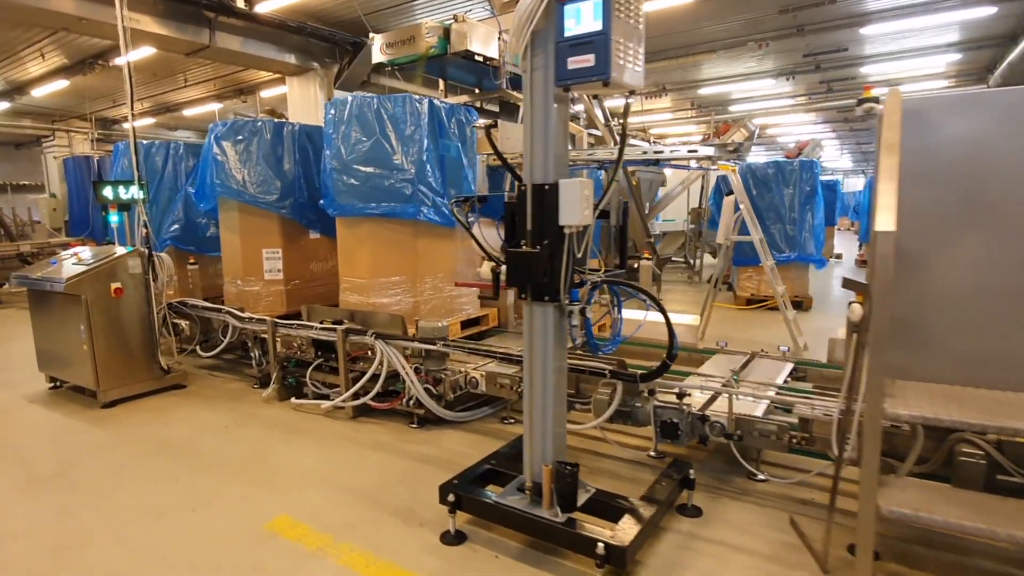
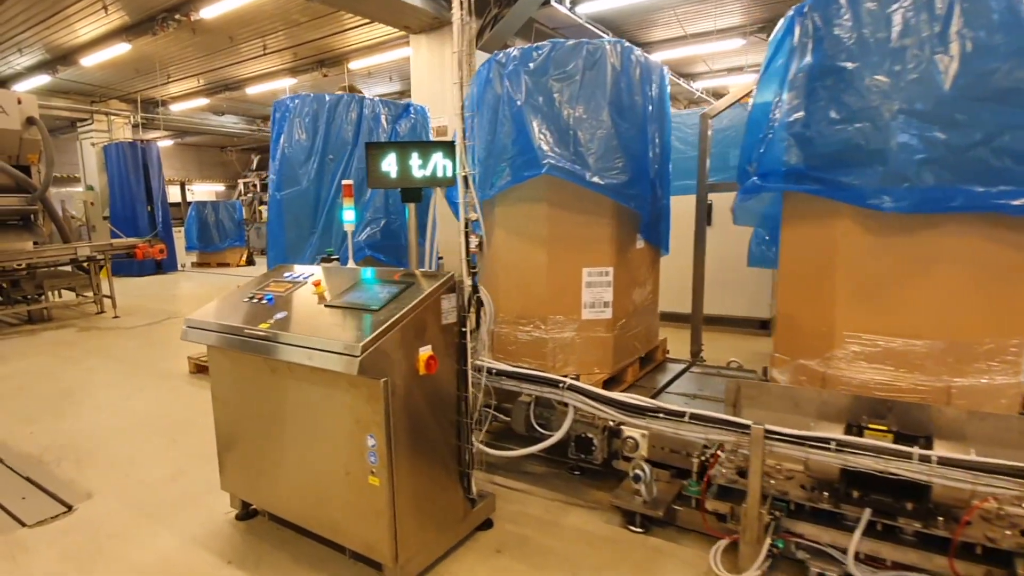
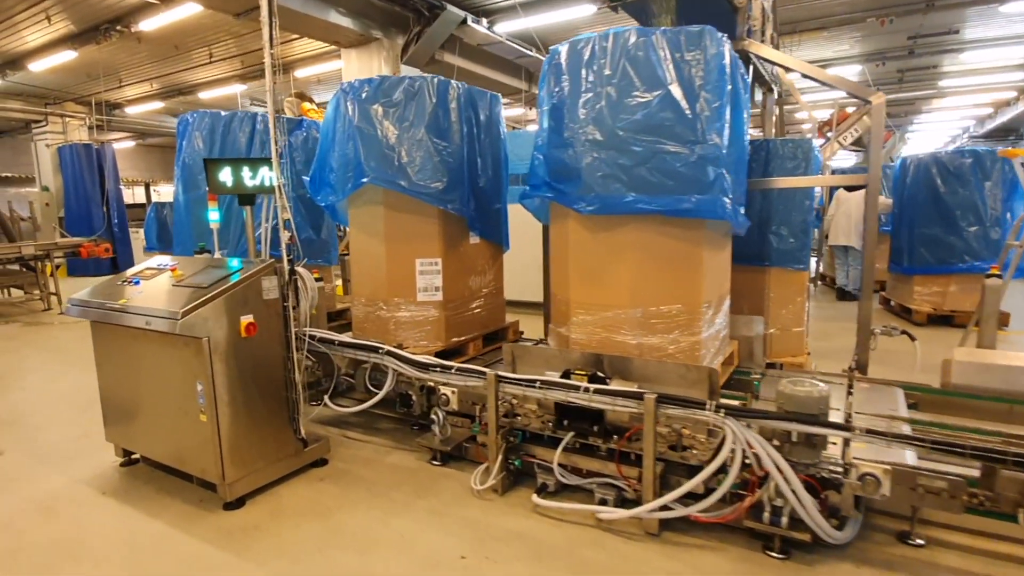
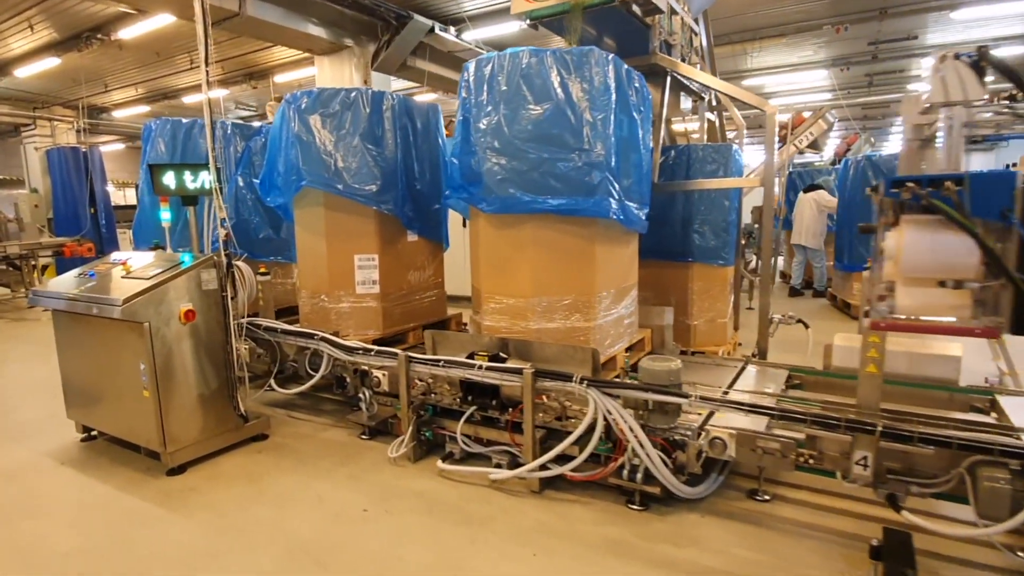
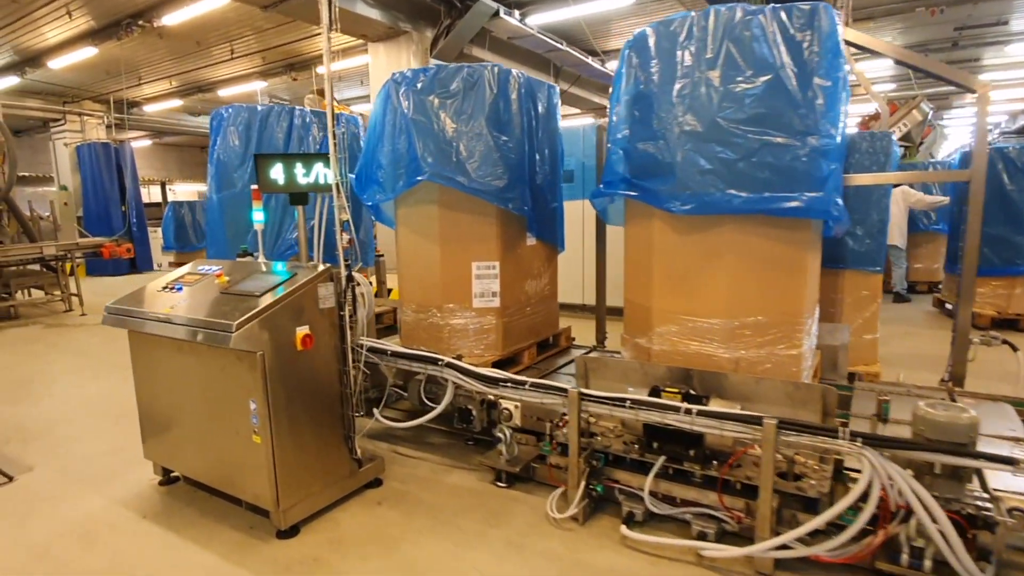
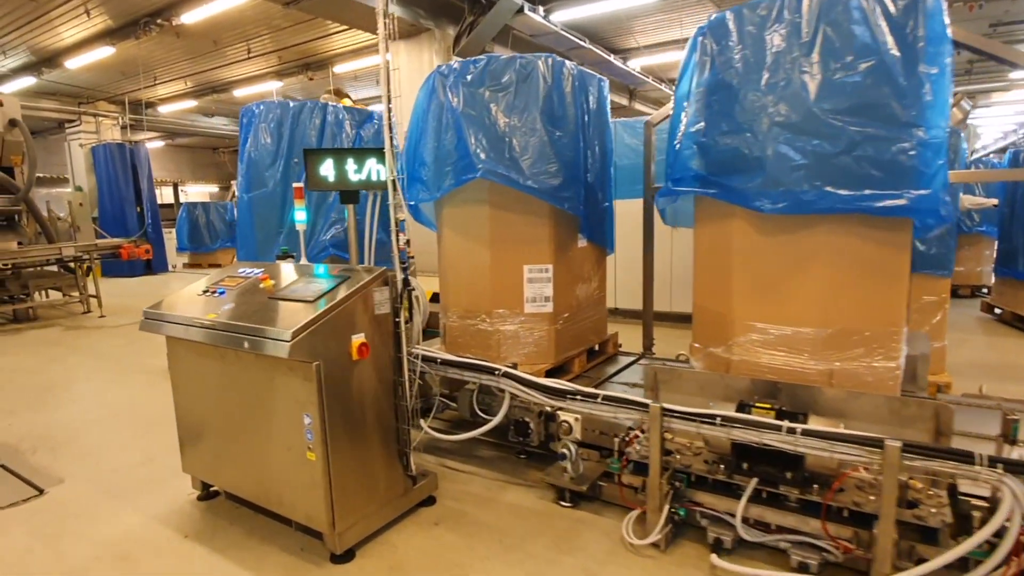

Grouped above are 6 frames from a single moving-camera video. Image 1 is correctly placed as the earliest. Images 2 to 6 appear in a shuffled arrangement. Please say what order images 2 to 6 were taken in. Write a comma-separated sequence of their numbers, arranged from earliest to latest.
4, 3, 5, 6, 2
